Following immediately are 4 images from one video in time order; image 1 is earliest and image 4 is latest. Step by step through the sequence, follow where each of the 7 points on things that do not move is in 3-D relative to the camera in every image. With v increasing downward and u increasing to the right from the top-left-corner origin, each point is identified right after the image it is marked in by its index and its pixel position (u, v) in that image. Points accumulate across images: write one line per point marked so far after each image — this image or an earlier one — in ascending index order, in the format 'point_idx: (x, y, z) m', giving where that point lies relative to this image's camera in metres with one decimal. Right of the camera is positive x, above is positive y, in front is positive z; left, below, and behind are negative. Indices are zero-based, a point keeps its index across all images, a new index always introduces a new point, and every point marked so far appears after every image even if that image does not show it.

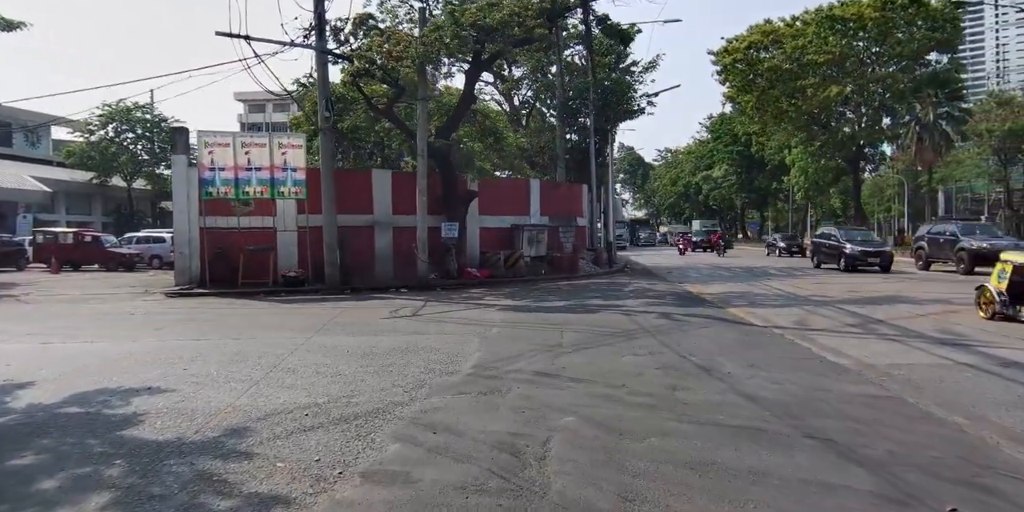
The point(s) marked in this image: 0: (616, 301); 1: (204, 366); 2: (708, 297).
0: (+2.8, -1.2, +16.5) m
1: (-4.7, -1.7, +9.5) m
2: (+5.7, -1.2, +17.9) m
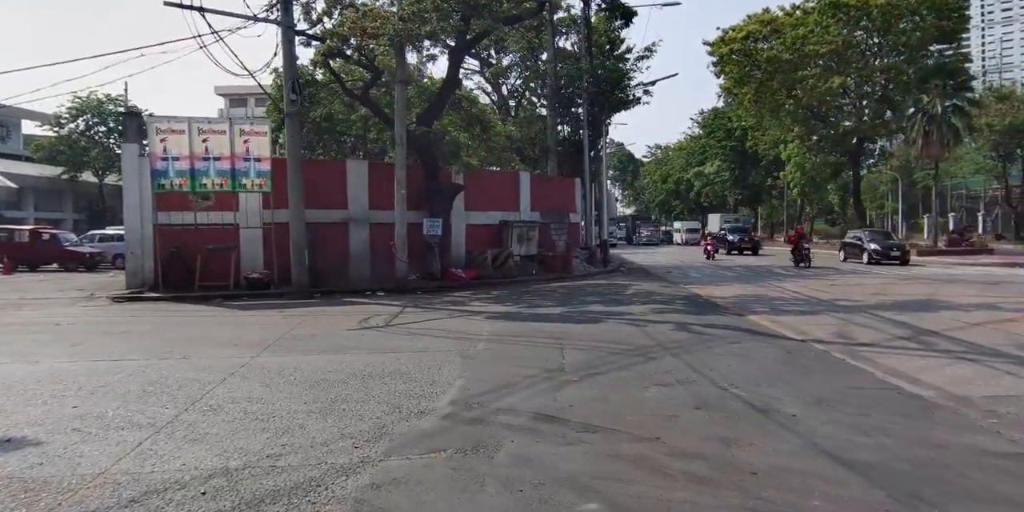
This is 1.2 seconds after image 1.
0: (+2.5, -1.2, +14.4) m
1: (-4.8, -1.7, +7.3) m
2: (+5.4, -1.2, +15.9) m
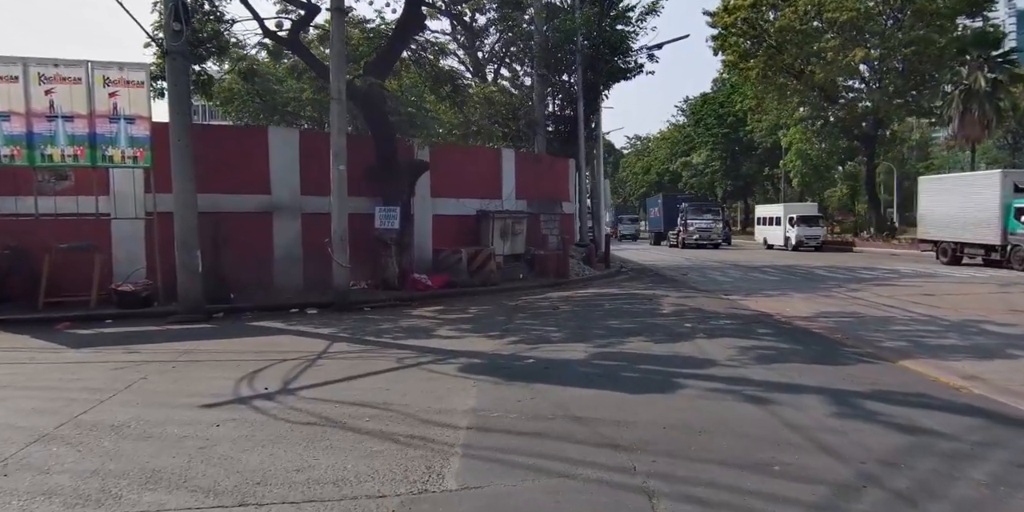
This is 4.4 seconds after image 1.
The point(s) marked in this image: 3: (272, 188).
0: (+2.4, -1.3, +8.8) m
1: (-4.6, -1.9, +1.4) m
2: (+5.2, -1.3, +10.4) m
3: (-6.4, +1.8, +16.4) m
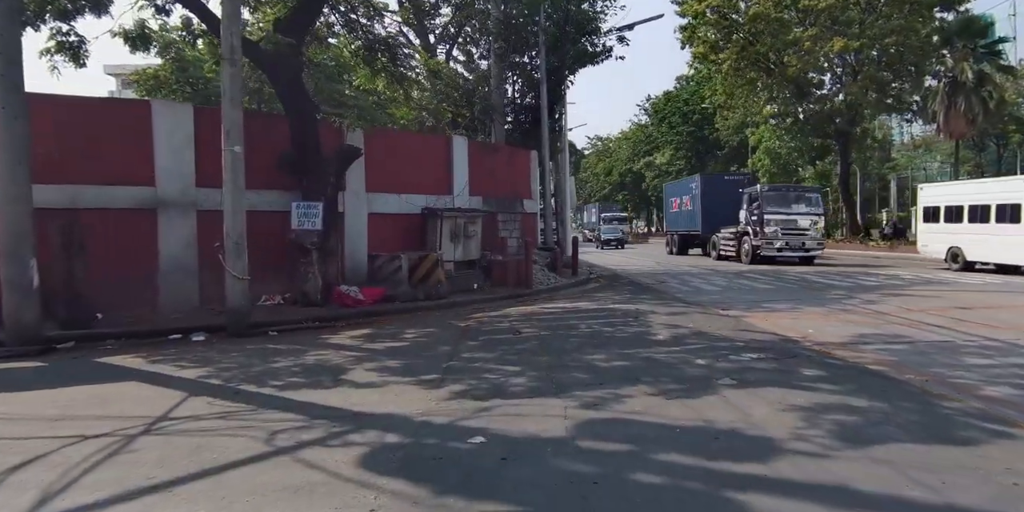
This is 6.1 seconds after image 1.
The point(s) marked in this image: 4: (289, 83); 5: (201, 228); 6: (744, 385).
0: (+1.9, -1.4, +5.8) m
1: (-4.7, -2.0, -2.0) m
2: (+4.5, -1.4, +7.6) m
3: (-7.4, +1.6, +12.9) m
4: (-4.7, +3.6, +13.2) m
5: (-6.8, +0.6, +13.5) m
6: (+2.5, -1.4, +6.7) m
